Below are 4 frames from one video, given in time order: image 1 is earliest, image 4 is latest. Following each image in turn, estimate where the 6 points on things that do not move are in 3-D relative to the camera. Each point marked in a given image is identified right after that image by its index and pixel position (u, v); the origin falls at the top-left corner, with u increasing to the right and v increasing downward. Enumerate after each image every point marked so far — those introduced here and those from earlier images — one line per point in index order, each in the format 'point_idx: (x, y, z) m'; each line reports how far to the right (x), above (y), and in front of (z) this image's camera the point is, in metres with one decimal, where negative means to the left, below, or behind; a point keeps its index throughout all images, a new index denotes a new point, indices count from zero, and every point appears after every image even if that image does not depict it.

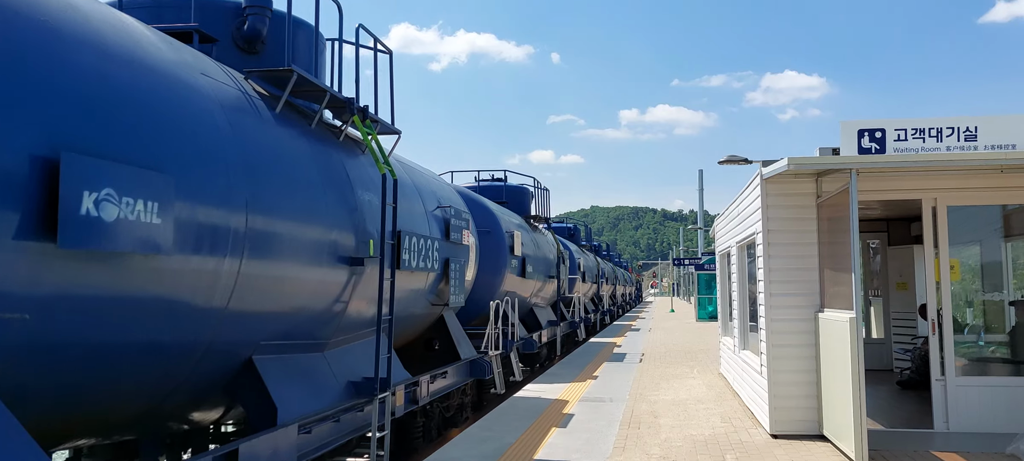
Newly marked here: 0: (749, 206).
0: (+2.4, +0.2, +8.0) m
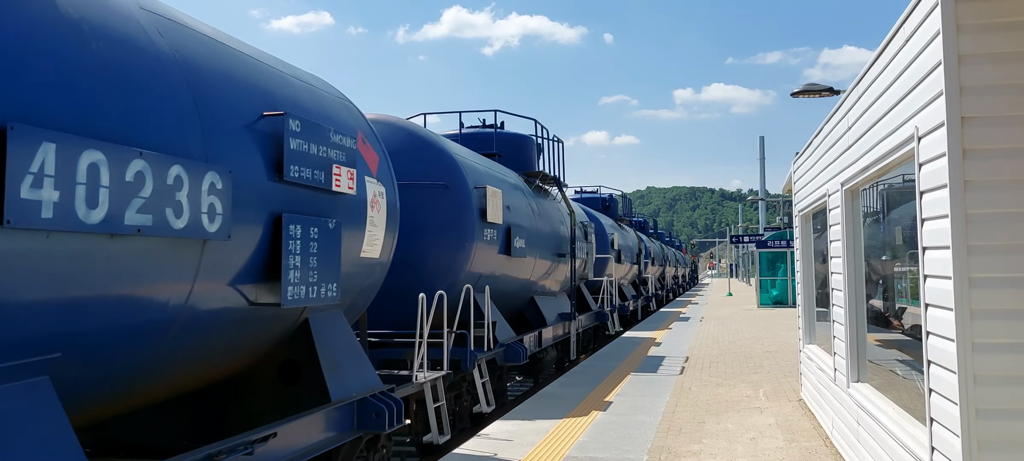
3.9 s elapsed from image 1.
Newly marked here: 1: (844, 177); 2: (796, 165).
0: (+1.8, +0.6, +4.0) m
1: (+2.1, +0.3, +5.0) m
2: (+2.6, +0.6, +7.4) m
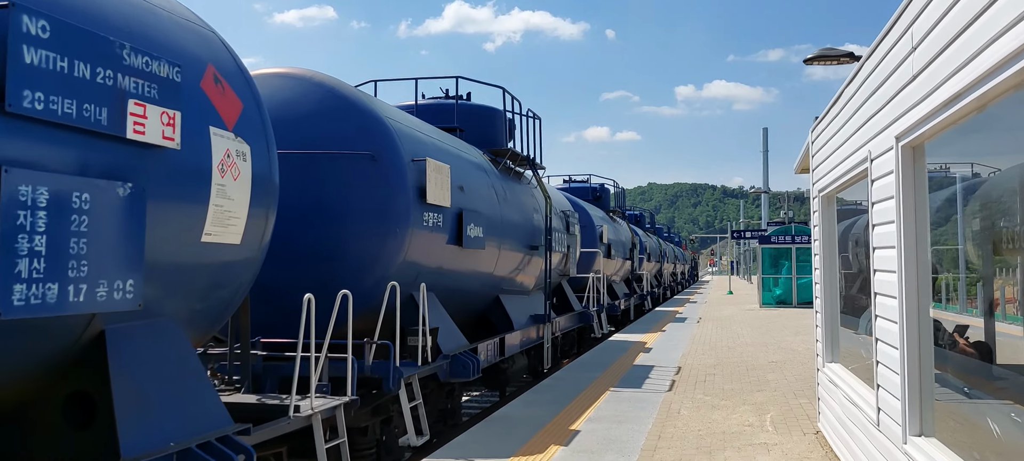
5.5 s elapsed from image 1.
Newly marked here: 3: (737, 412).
0: (+1.4, +0.7, +2.4) m
1: (+1.6, +0.4, +3.5) m
2: (+2.2, +0.7, +5.8) m
3: (+1.8, -1.5, +6.6) m
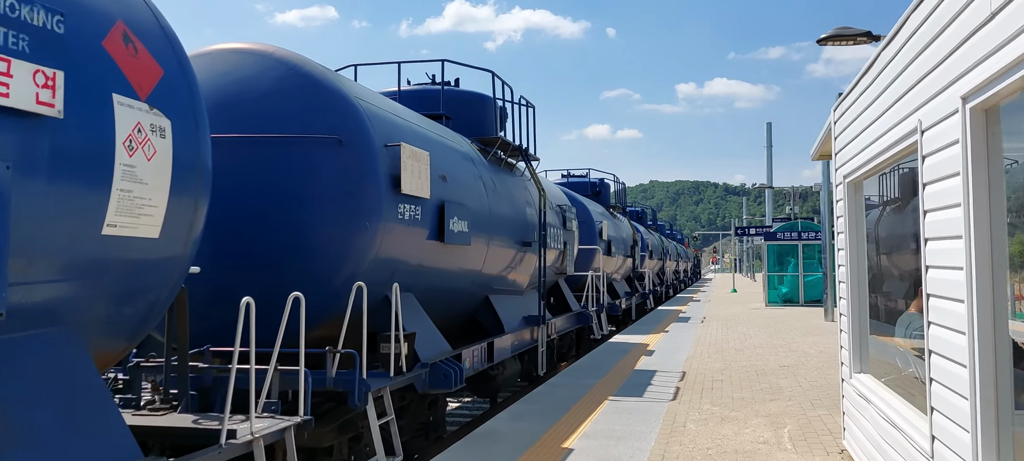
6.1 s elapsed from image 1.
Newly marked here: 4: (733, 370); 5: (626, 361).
0: (+1.3, +0.8, +1.8) m
1: (+1.5, +0.5, +2.8) m
2: (+2.1, +0.7, +5.2) m
3: (+1.7, -1.4, +5.9) m
4: (+2.4, -1.5, +8.9) m
5: (+1.4, -1.7, +10.3) m
